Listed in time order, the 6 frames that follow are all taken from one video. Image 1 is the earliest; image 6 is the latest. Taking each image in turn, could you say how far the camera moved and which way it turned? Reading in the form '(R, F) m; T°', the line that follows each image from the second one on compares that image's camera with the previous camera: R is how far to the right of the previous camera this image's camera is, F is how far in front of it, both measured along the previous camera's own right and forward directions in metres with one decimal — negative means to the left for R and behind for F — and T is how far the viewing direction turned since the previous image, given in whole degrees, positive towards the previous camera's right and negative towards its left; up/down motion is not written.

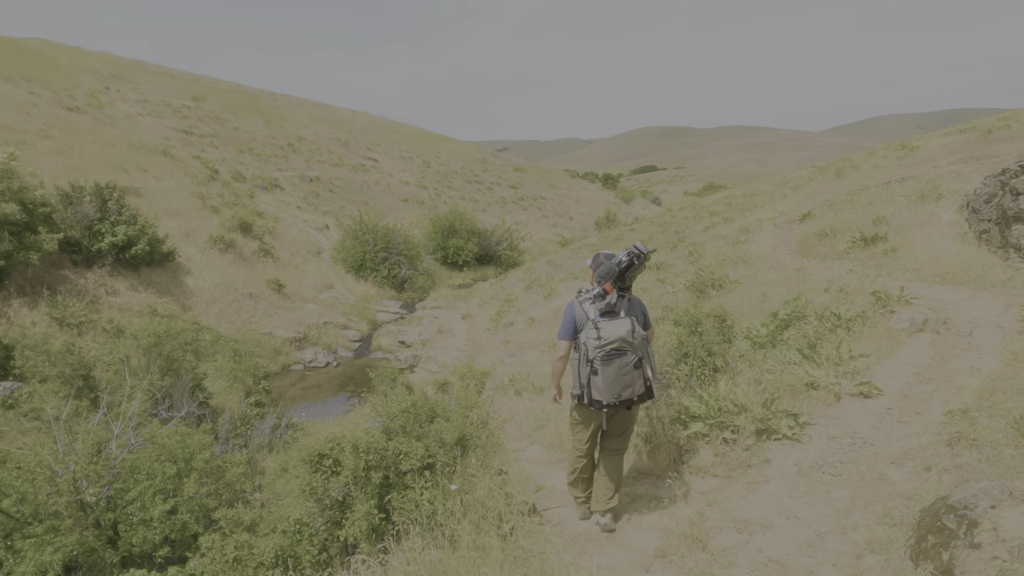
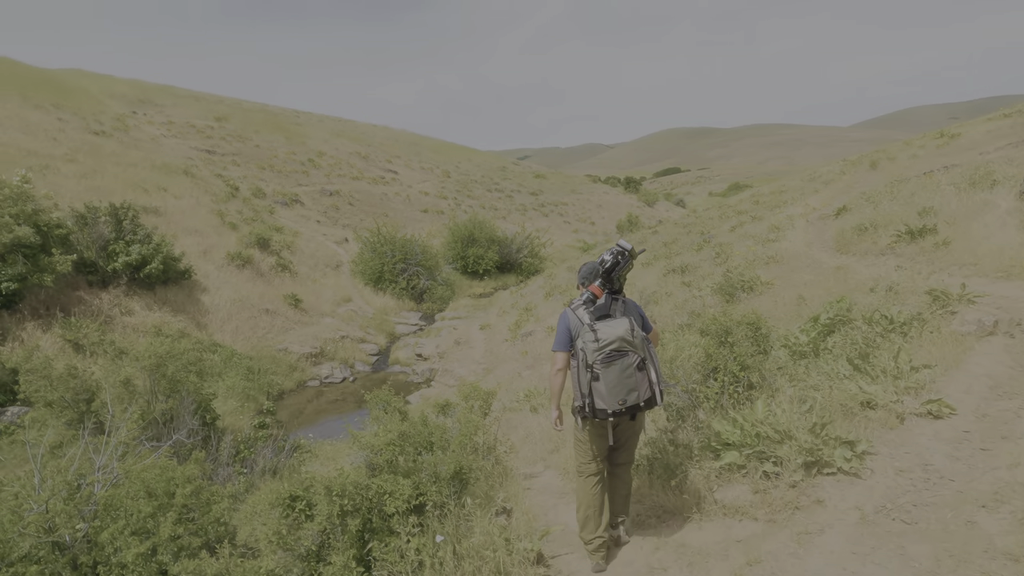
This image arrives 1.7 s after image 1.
(+0.2, +0.6) m; -3°
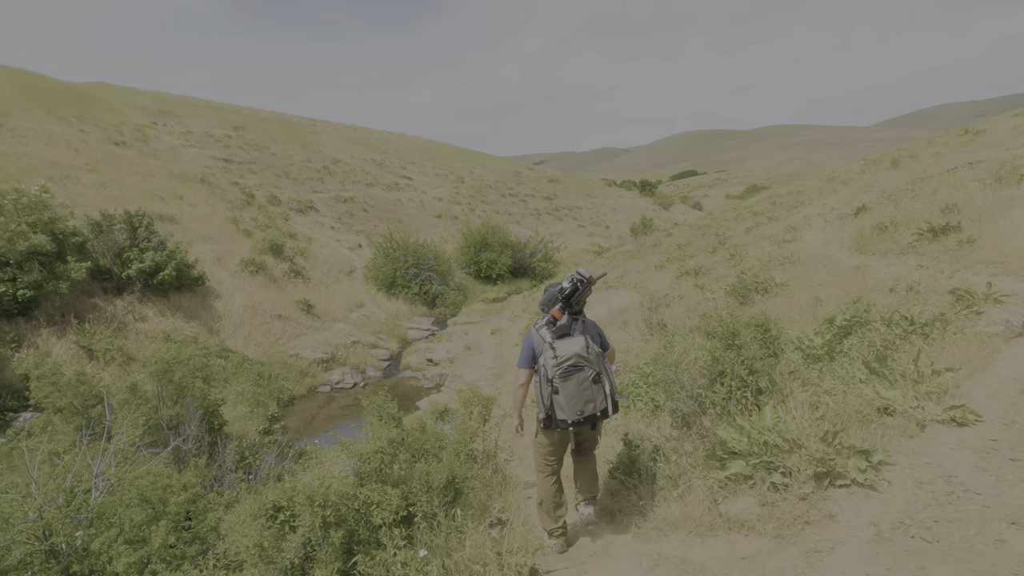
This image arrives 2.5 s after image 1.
(+0.2, +0.2) m; -2°
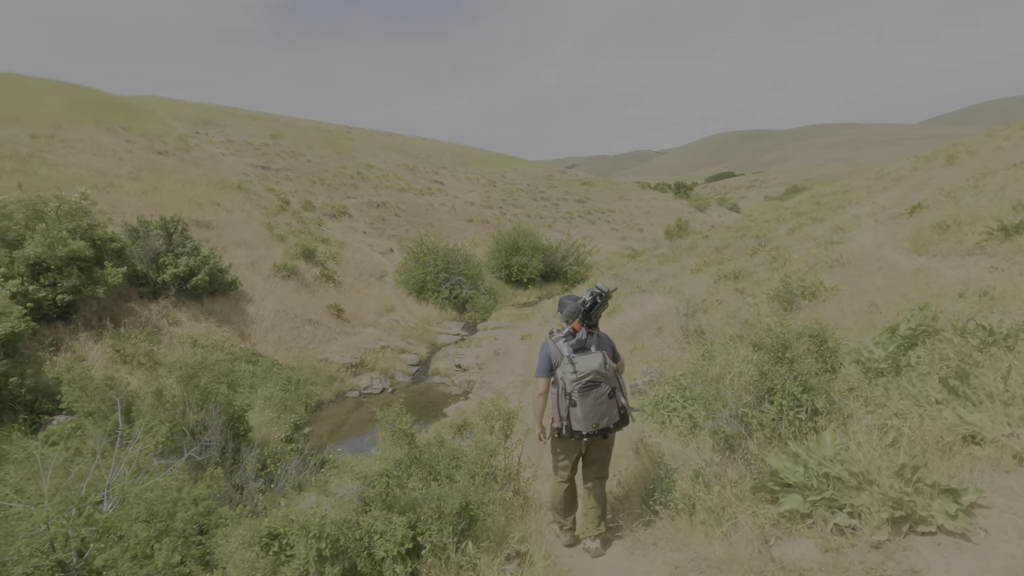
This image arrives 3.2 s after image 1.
(+0.1, +0.4) m; -4°
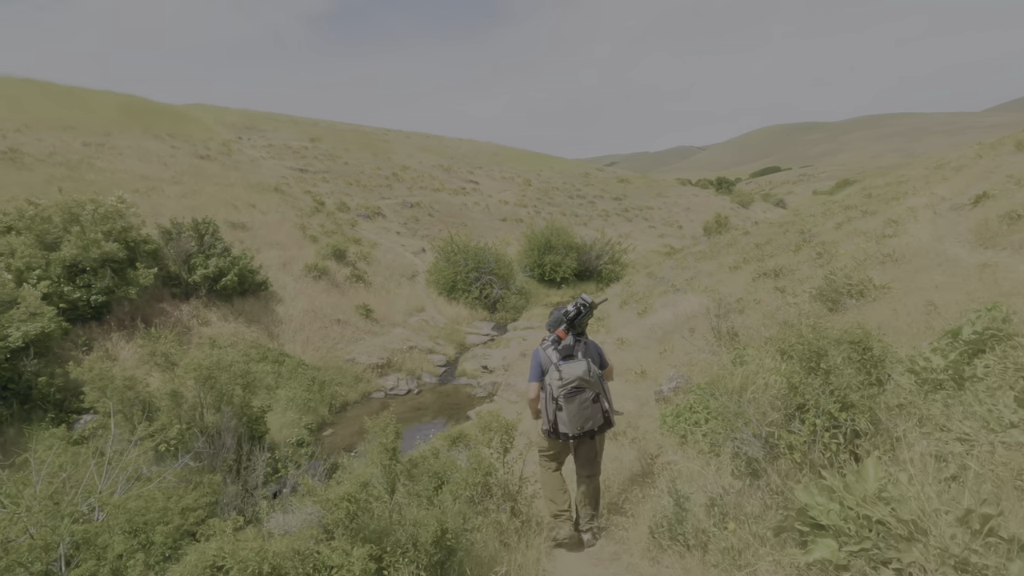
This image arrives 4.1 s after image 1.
(+0.3, +0.5) m; -4°
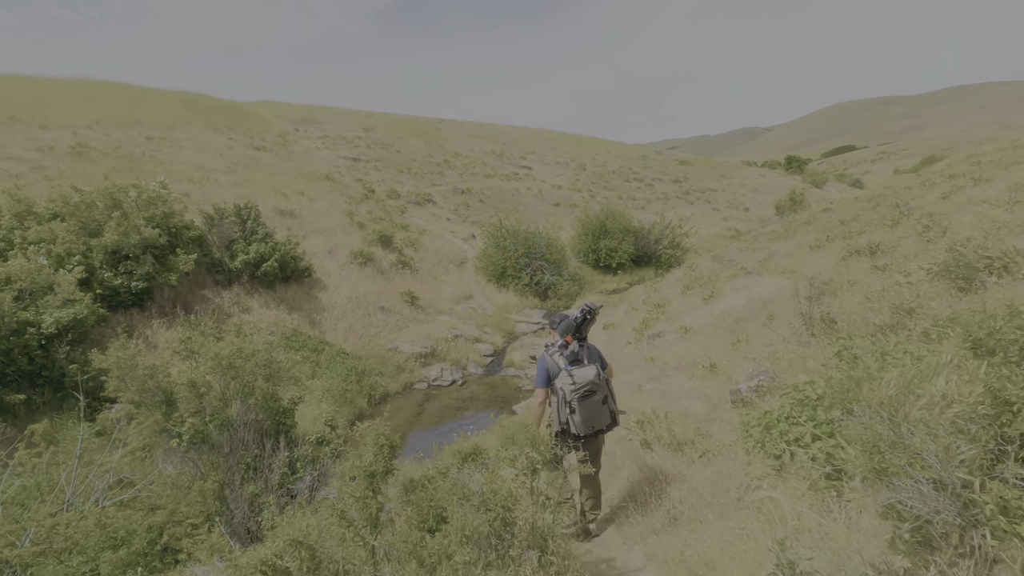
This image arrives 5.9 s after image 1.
(+0.2, +1.2) m; -6°
